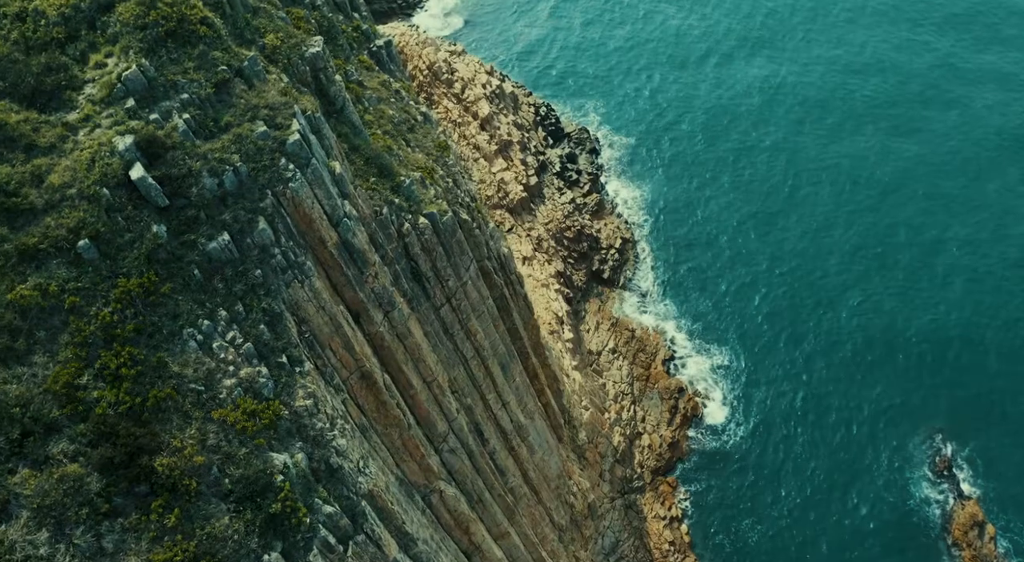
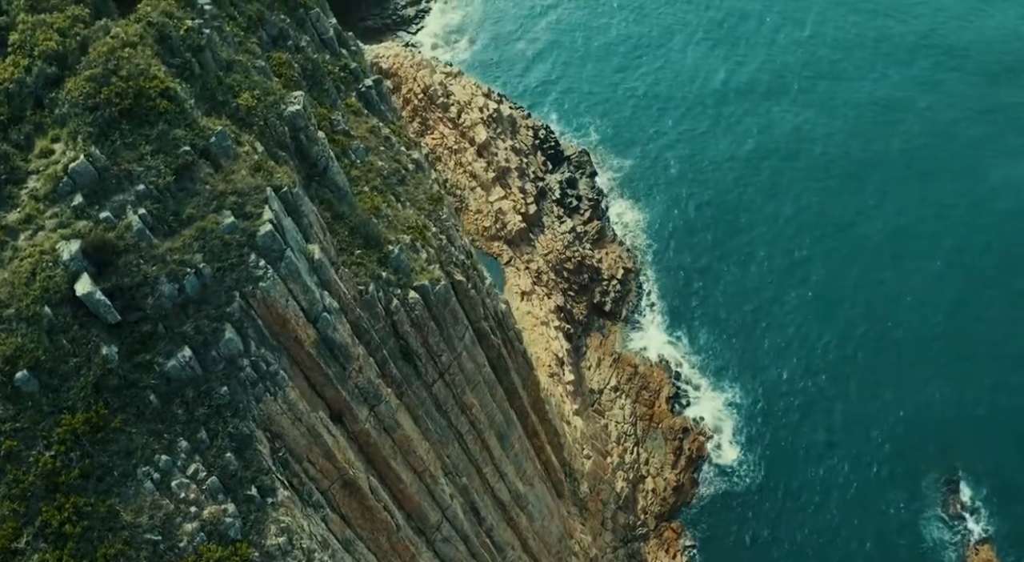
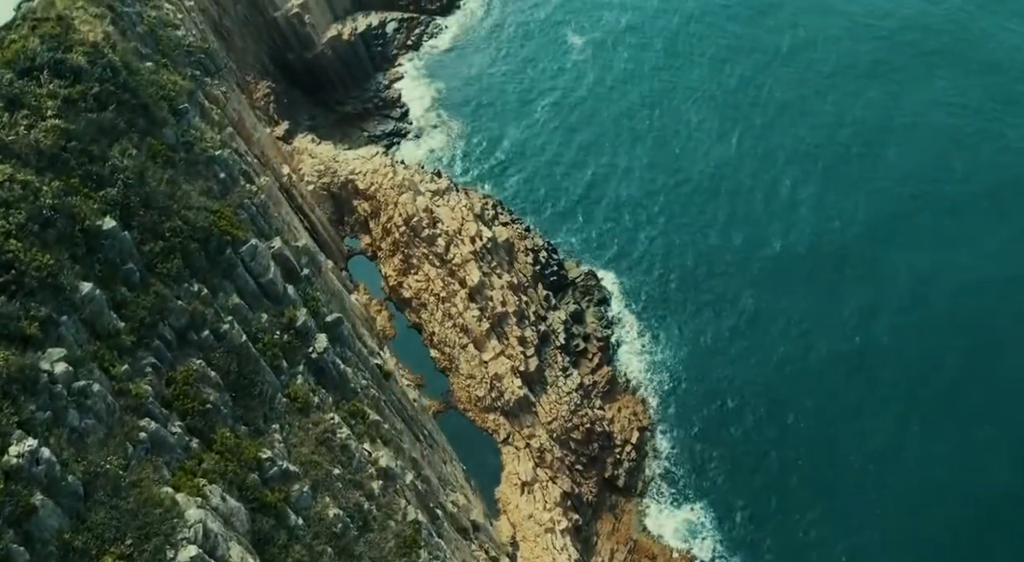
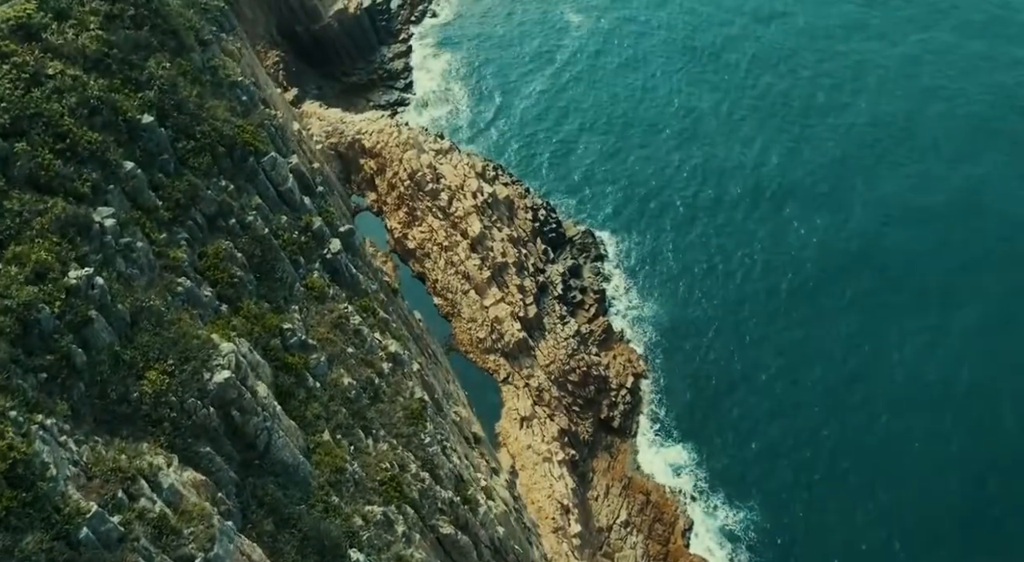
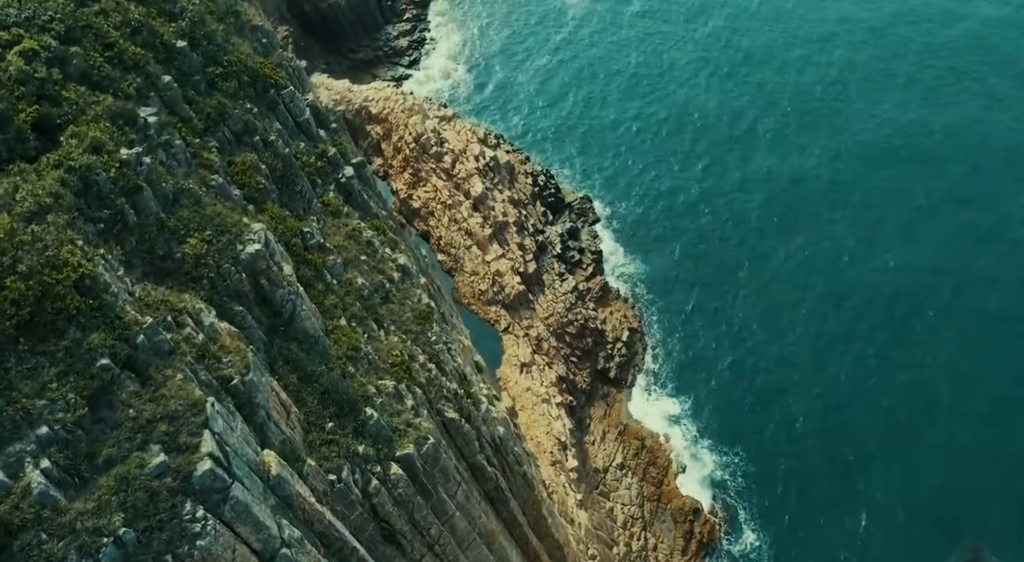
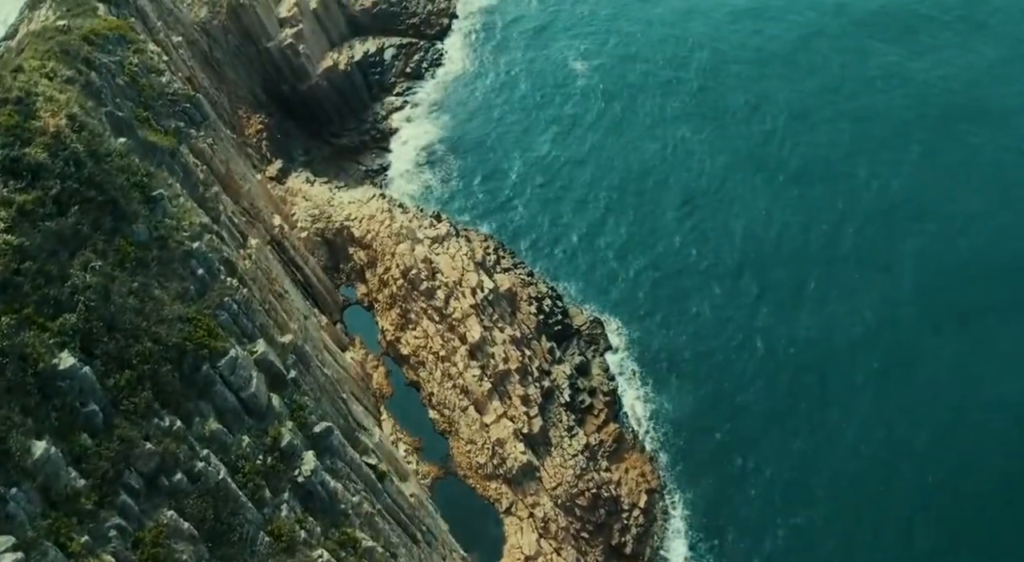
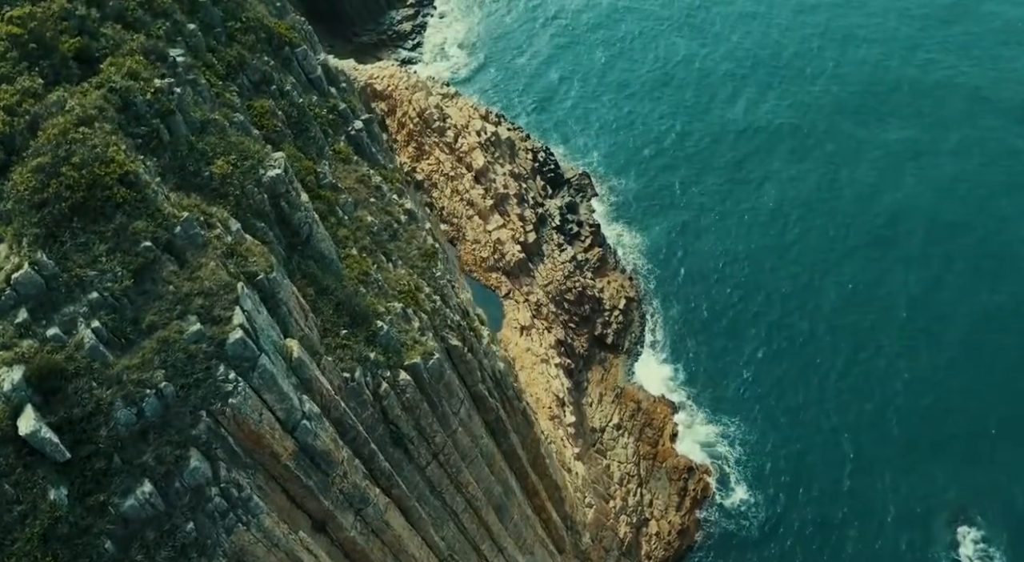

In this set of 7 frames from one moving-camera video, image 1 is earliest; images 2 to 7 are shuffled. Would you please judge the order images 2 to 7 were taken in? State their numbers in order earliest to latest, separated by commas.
2, 7, 5, 4, 3, 6
